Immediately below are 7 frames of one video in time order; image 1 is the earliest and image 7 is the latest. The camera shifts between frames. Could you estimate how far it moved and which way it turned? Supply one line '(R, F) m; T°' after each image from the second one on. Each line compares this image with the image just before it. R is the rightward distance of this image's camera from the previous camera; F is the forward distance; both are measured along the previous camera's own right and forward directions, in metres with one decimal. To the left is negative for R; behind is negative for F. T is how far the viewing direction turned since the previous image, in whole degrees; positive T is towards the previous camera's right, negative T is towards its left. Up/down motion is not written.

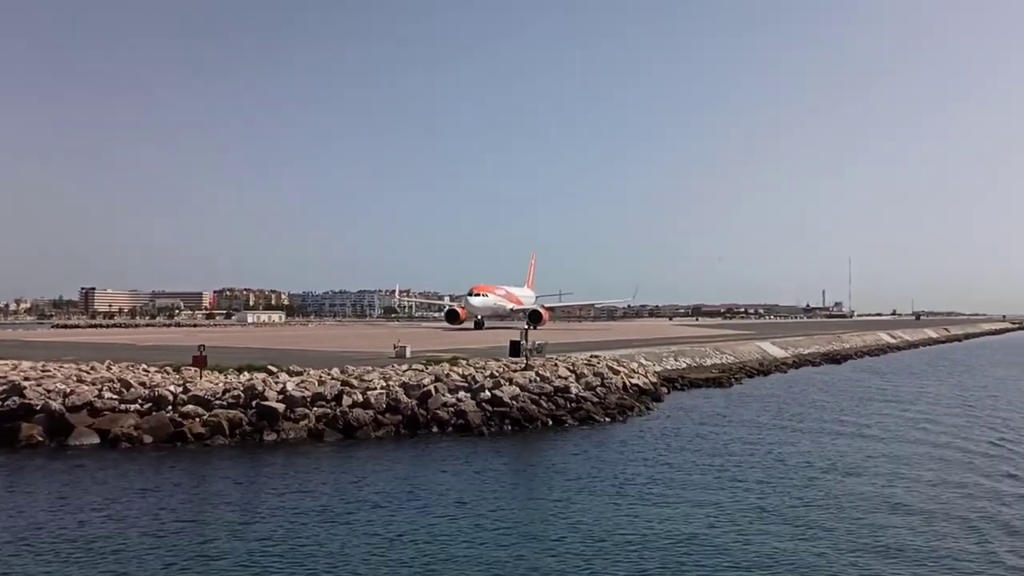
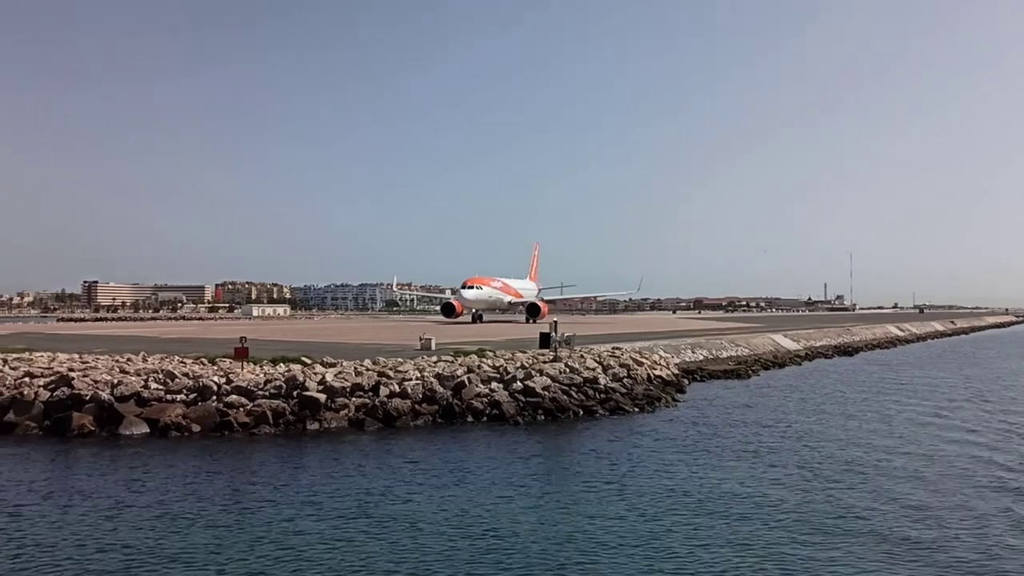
(-0.9, -0.6) m; 0°
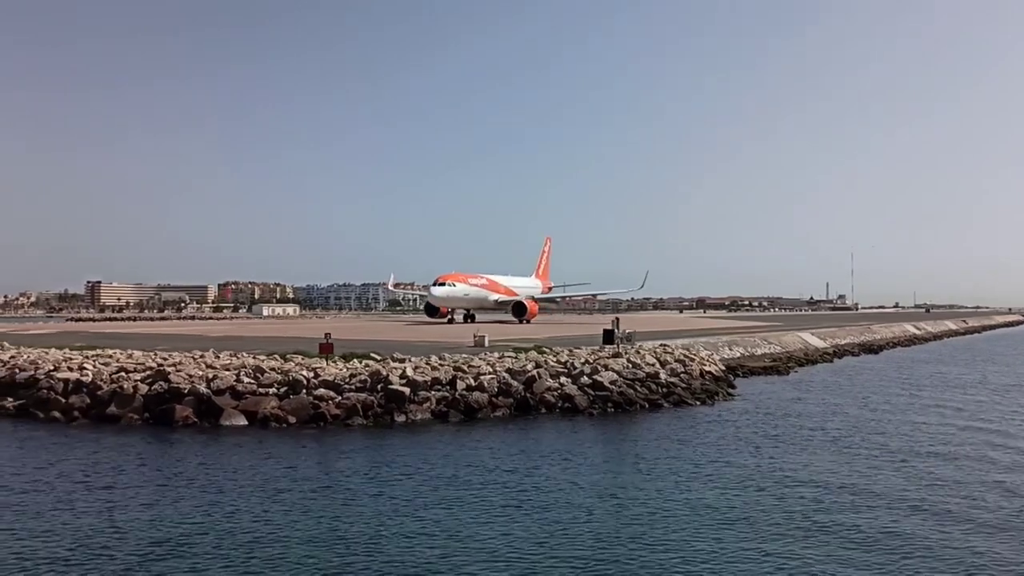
(-2.1, -1.2) m; 0°
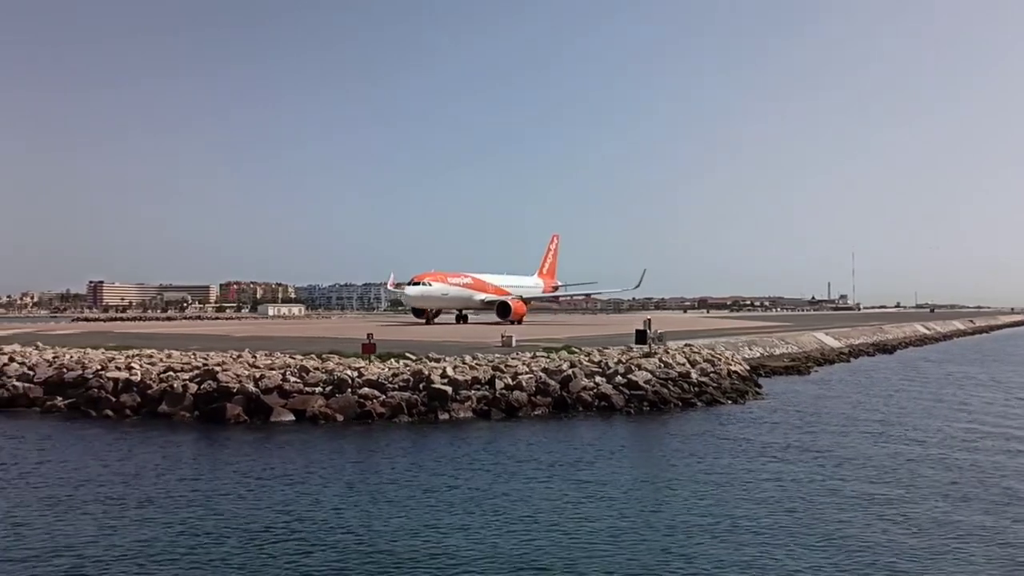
(-1.2, -0.6) m; 0°
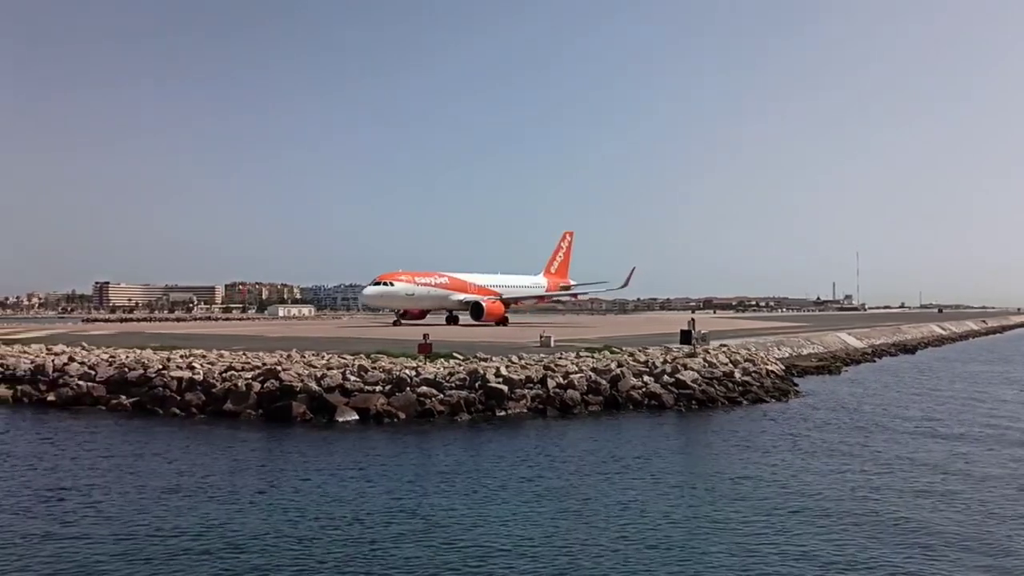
(-1.5, -0.6) m; 0°
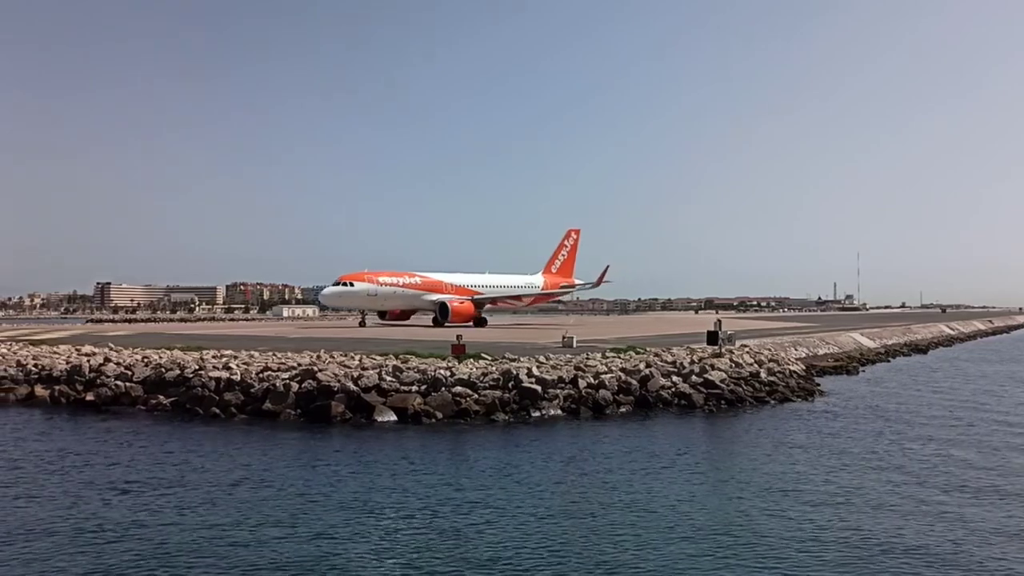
(-1.0, -0.4) m; 0°
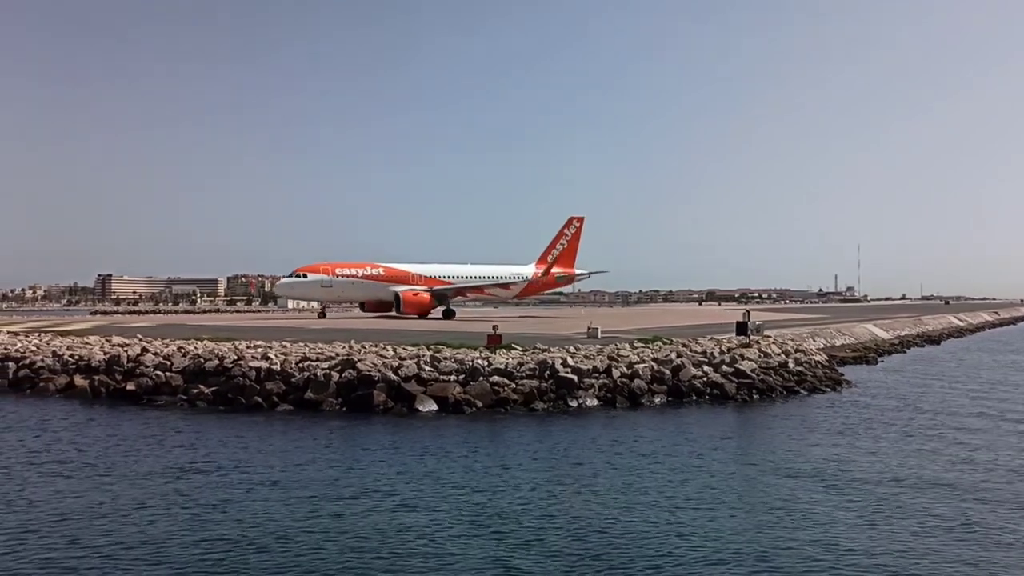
(-1.2, -0.4) m; 0°
